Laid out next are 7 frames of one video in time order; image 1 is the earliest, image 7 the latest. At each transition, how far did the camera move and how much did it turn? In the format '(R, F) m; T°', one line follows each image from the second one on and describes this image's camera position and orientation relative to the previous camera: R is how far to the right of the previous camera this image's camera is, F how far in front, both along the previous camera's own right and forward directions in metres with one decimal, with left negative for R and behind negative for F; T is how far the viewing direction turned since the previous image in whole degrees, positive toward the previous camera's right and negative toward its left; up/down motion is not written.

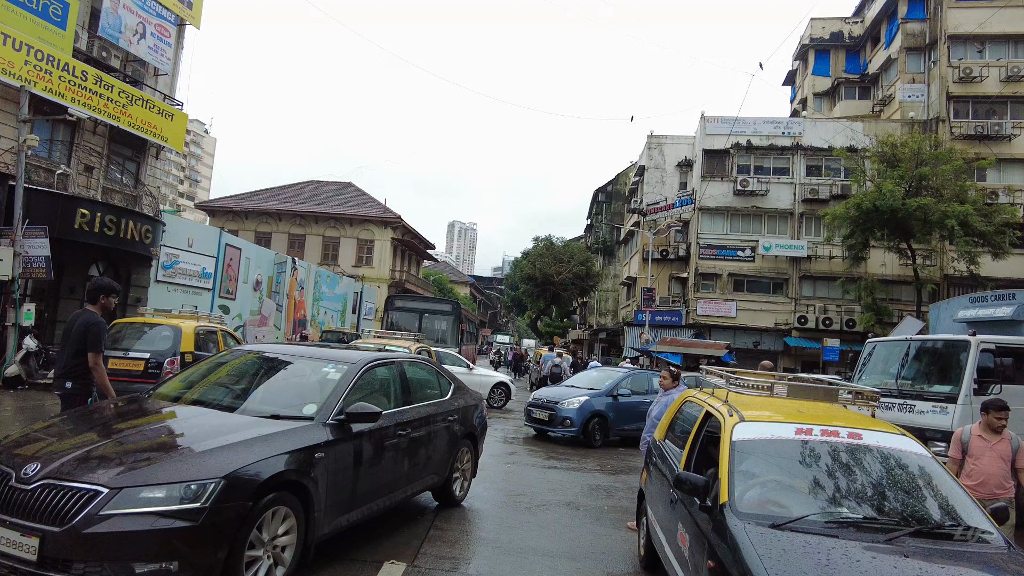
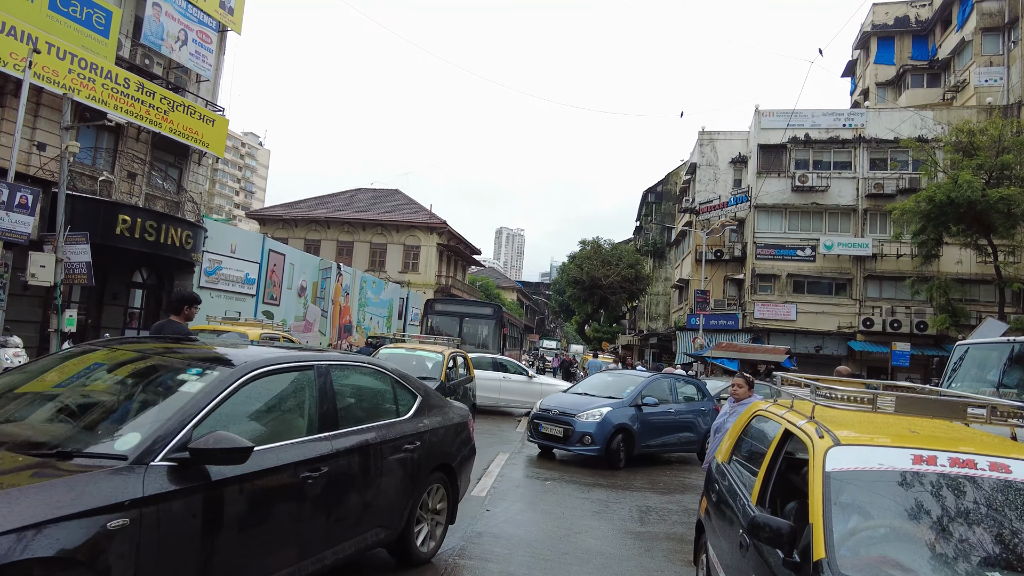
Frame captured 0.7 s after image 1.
(+0.1, +0.8) m; -4°
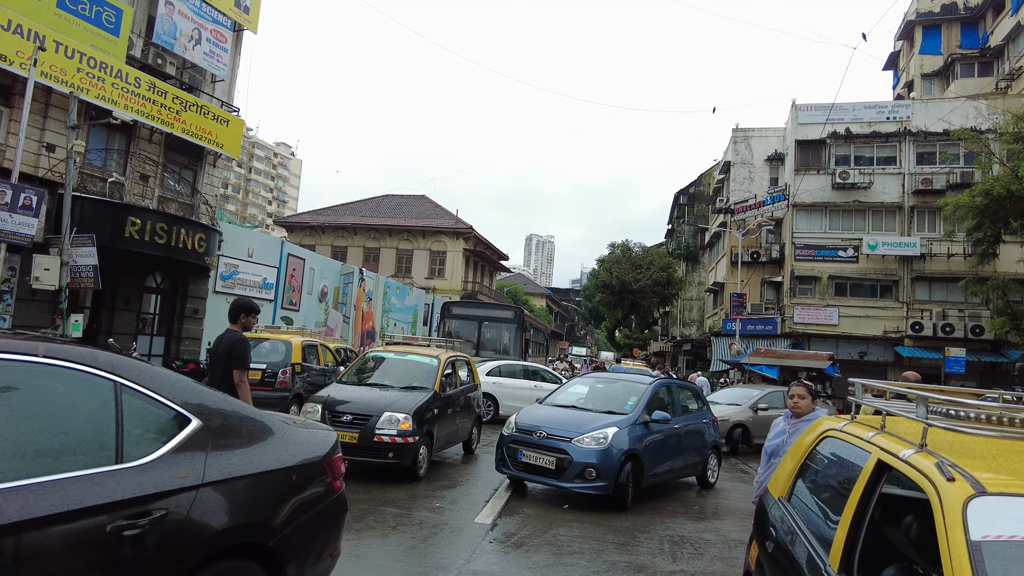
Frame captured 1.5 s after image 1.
(+0.2, +1.0) m; -3°
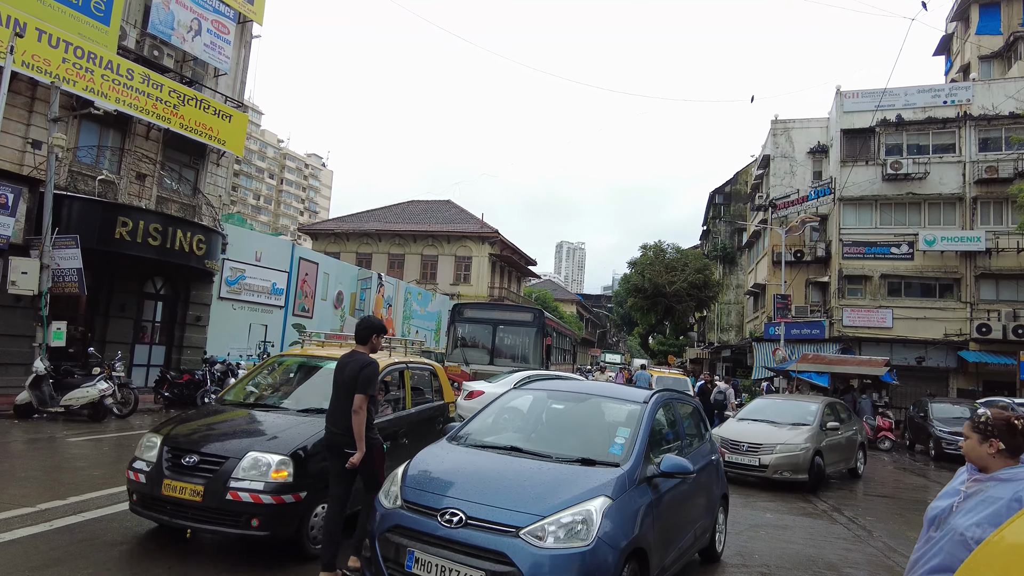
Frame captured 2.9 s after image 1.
(+0.3, +1.6) m; -3°
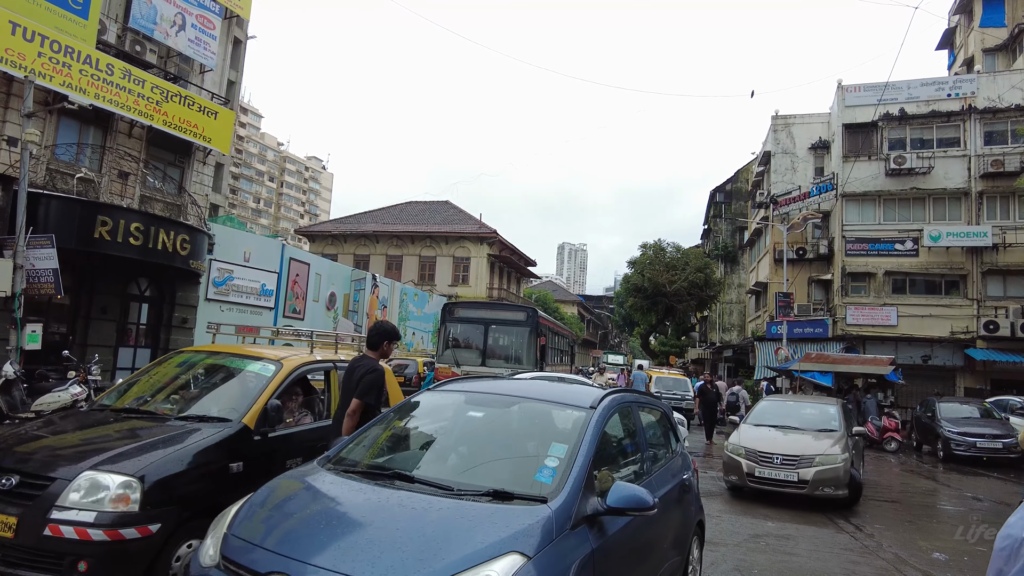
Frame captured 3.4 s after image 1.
(+0.2, +0.5) m; 0°
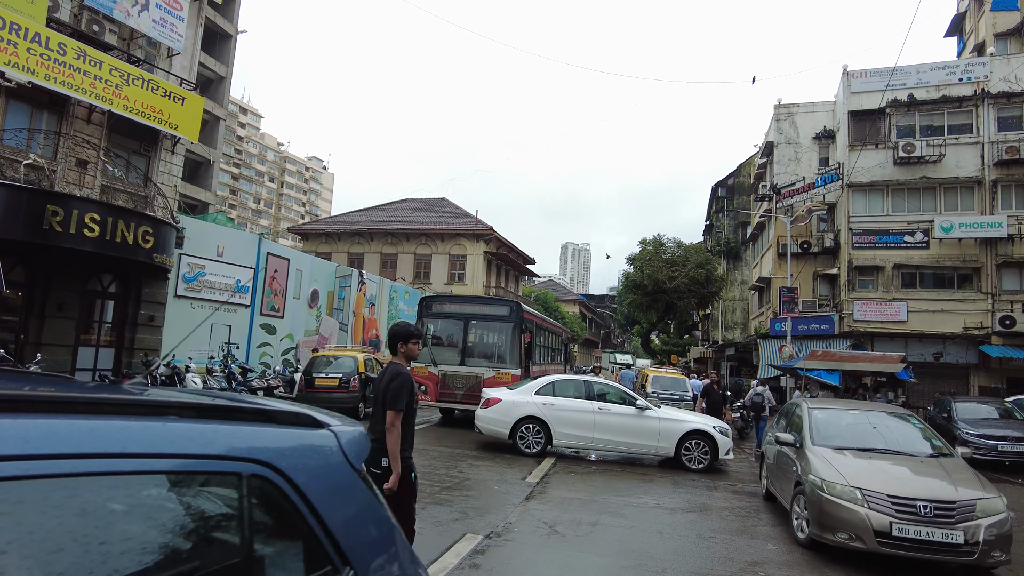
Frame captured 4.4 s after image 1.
(+0.5, +1.1) m; 0°
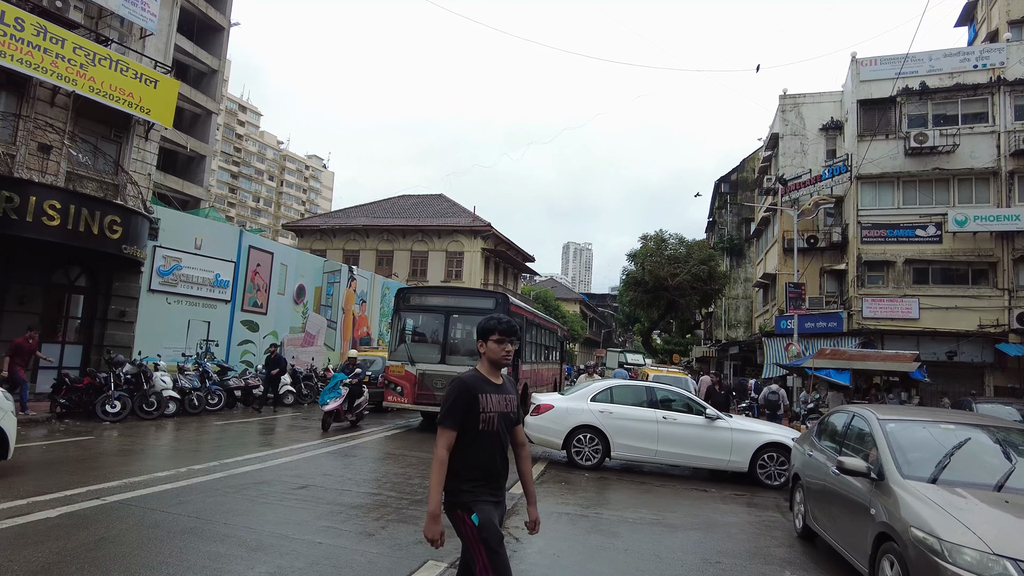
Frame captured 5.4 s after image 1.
(+0.3, +1.0) m; 0°
